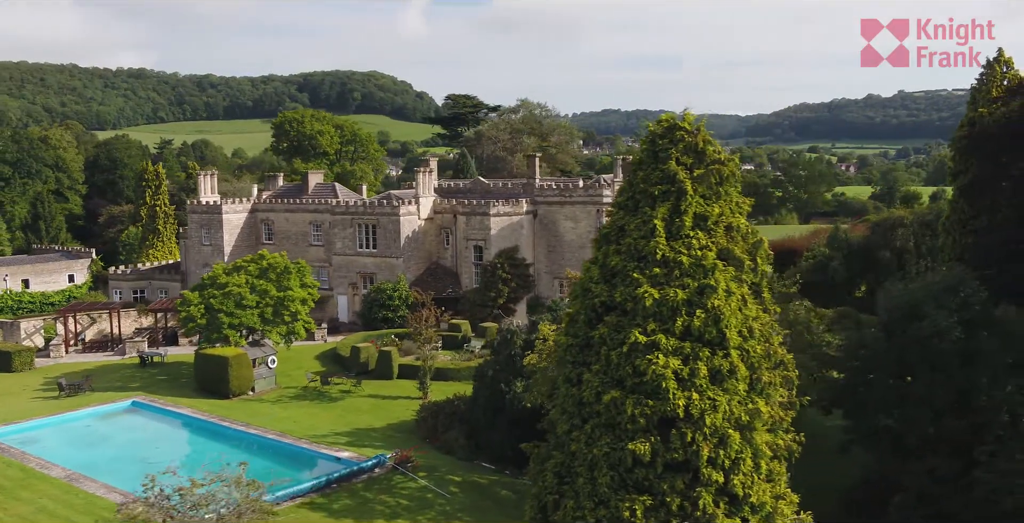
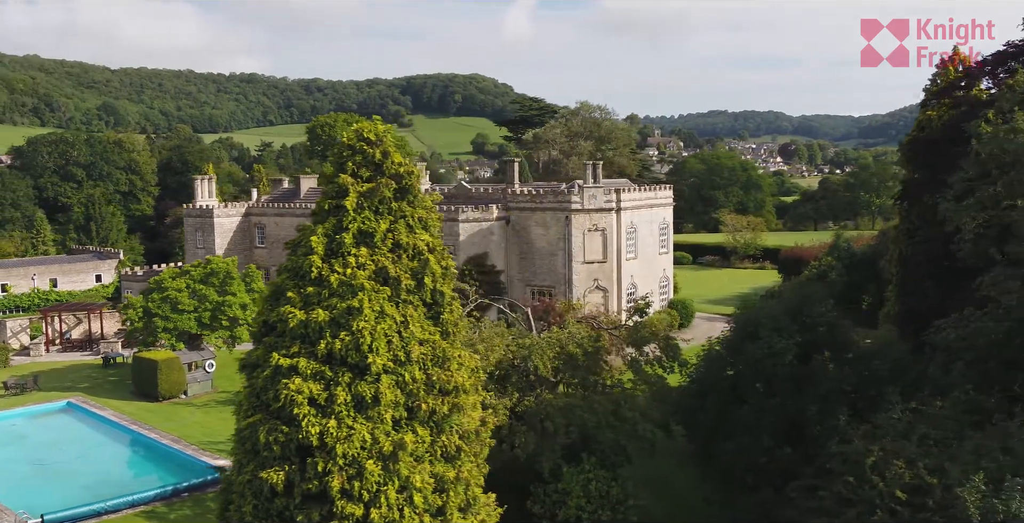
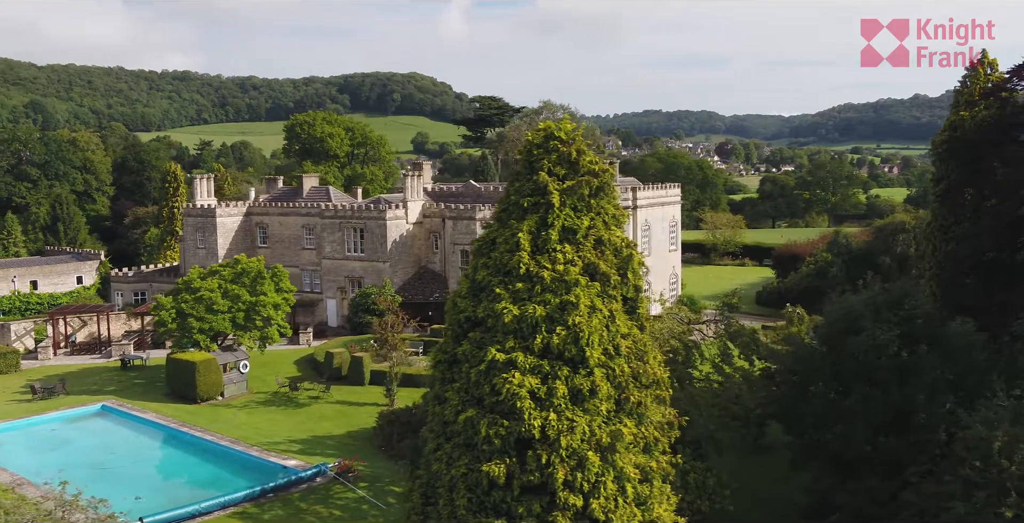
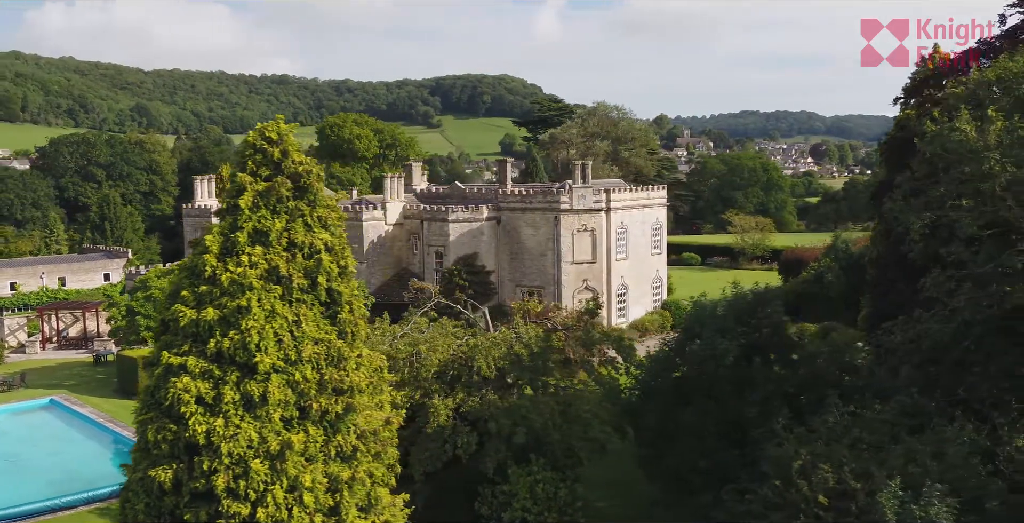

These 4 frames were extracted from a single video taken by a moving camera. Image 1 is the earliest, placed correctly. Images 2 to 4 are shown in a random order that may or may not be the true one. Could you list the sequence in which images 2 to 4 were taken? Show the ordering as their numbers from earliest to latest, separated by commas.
3, 2, 4
